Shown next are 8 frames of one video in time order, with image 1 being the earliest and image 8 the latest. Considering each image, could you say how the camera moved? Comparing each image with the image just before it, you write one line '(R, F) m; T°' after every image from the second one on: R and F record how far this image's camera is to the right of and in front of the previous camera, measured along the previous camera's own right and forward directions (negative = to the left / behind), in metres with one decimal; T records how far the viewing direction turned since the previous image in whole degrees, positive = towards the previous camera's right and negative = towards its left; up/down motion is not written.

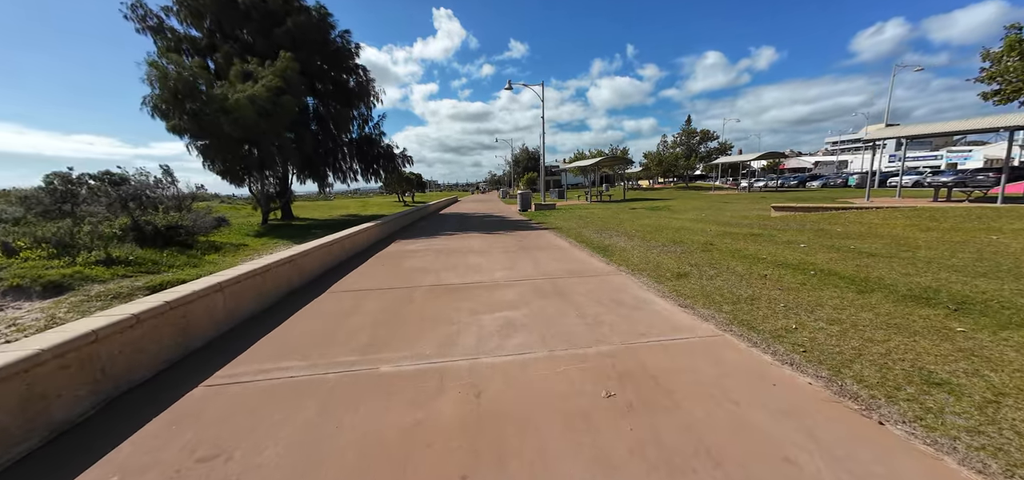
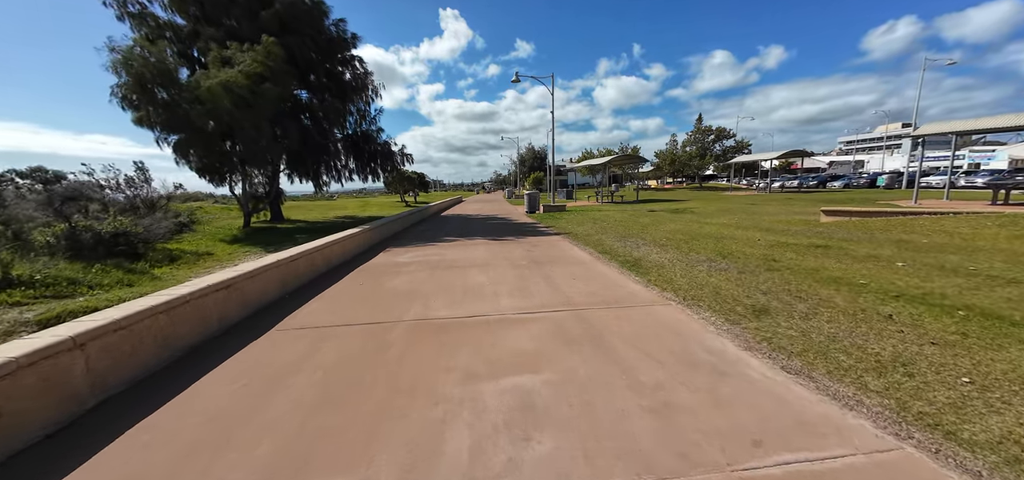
(-0.1, +1.6) m; -1°
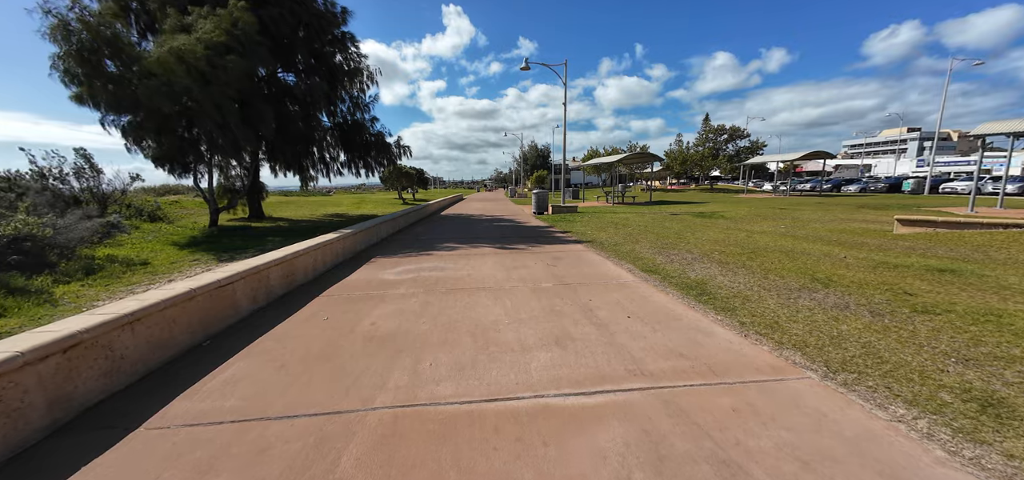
(-0.4, +1.9) m; 0°
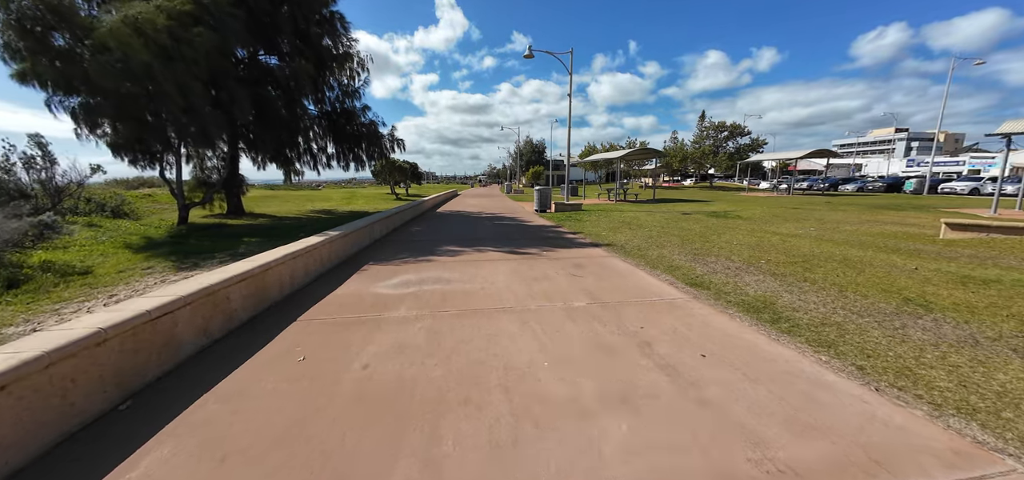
(-0.4, +1.1) m; +1°
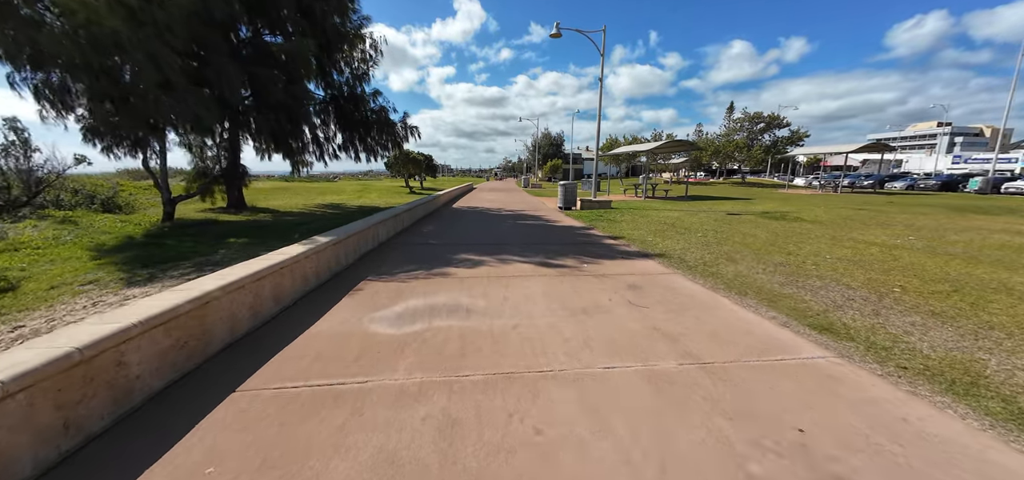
(-0.3, +1.5) m; -2°
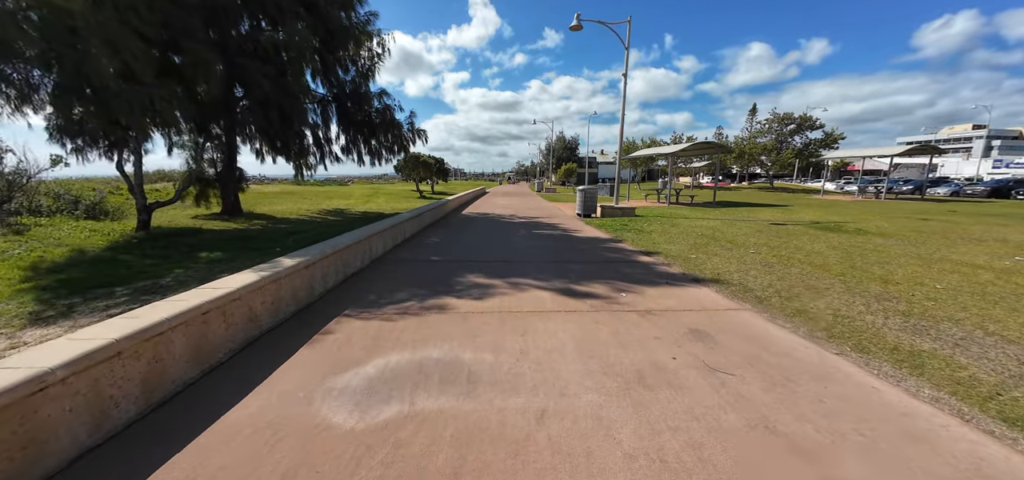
(-0.1, +1.3) m; -2°
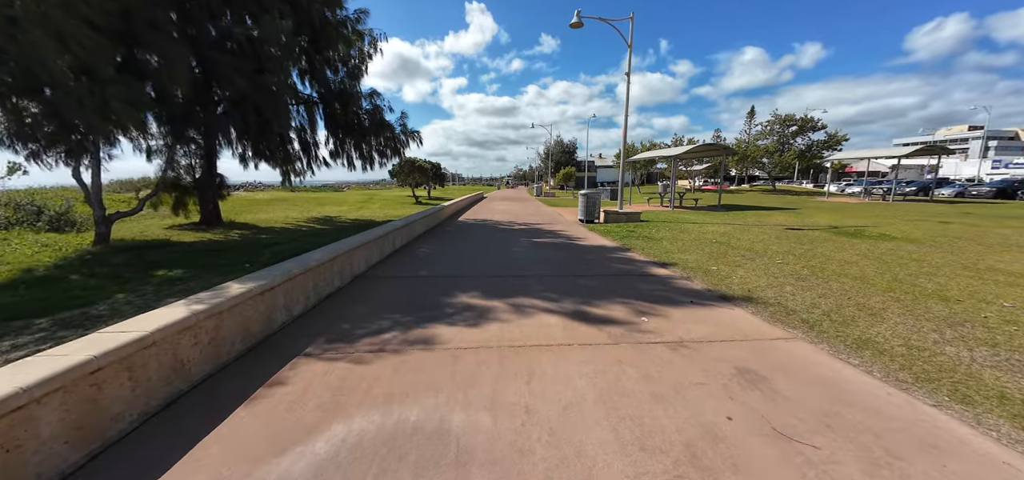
(0.0, +0.8) m; 0°
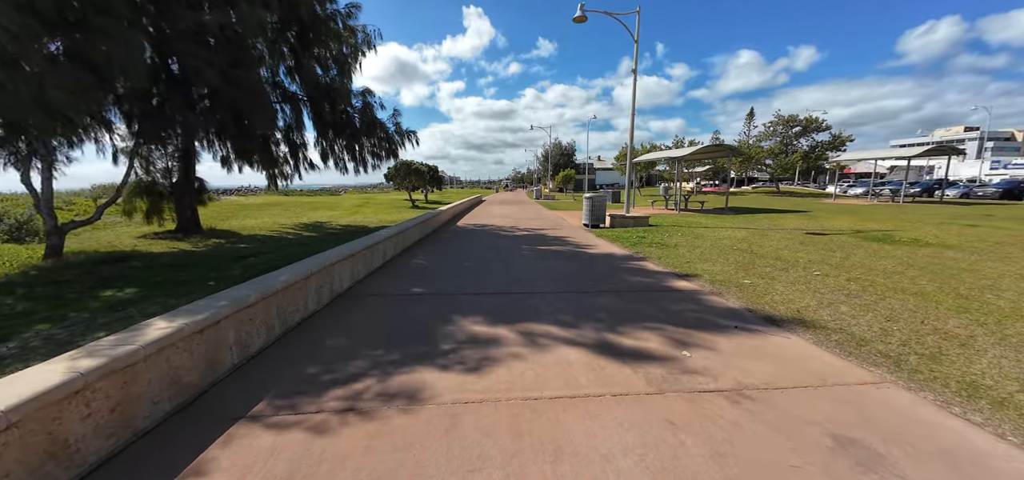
(-0.1, +0.8) m; 0°
